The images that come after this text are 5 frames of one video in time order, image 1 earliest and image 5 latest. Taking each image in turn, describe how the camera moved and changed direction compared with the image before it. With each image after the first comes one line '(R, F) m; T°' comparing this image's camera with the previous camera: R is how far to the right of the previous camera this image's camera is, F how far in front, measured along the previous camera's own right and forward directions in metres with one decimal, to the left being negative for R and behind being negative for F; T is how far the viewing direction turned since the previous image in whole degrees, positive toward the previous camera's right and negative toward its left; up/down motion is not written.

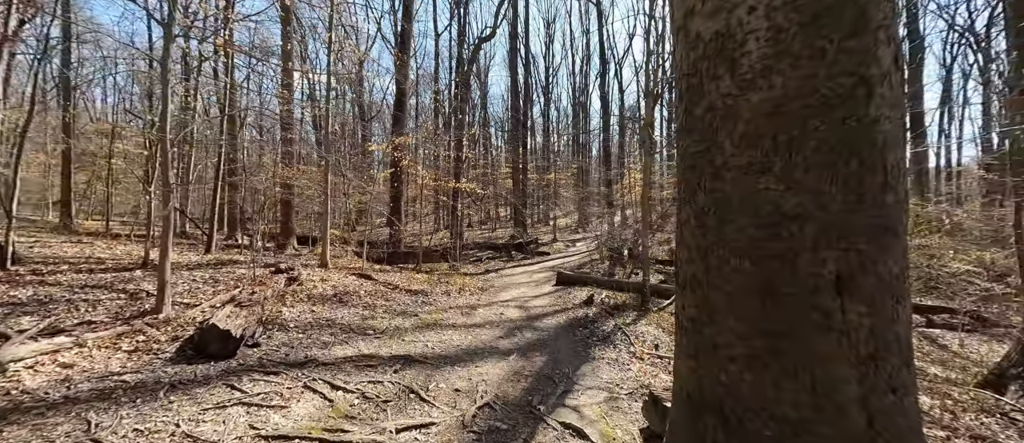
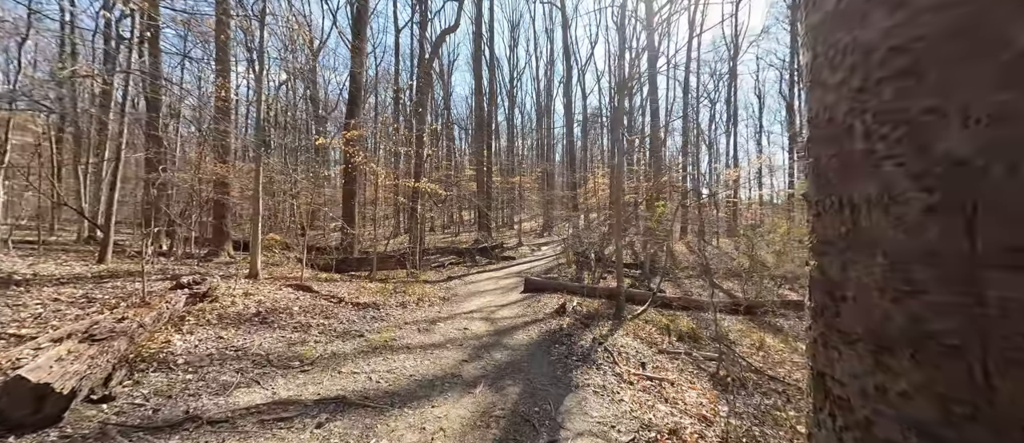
(0.0, +0.8) m; +5°
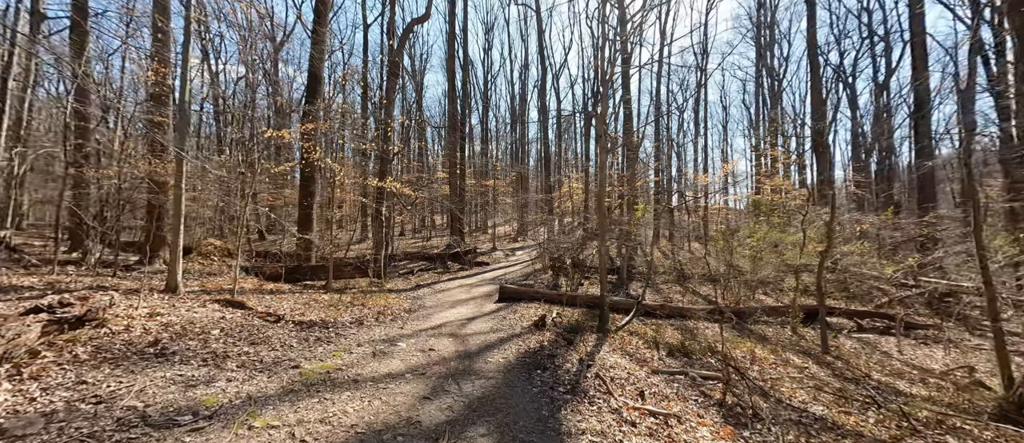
(0.0, +0.8) m; +4°
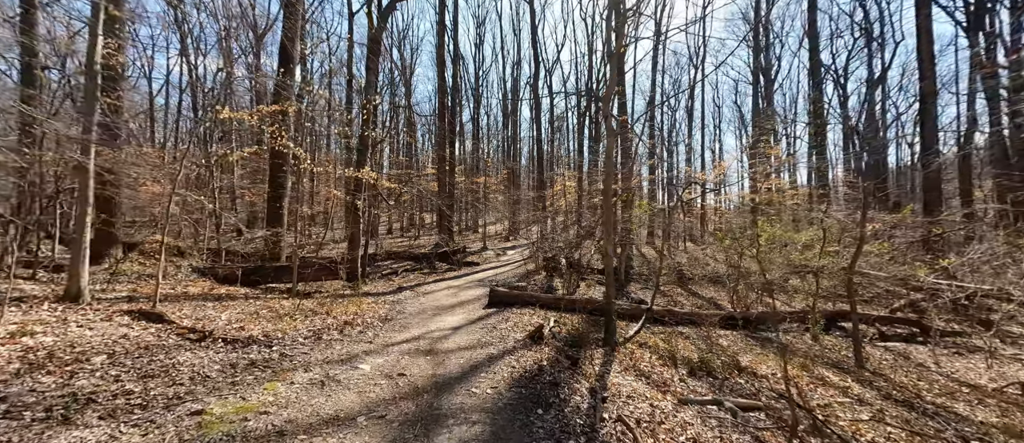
(0.0, +1.0) m; +1°
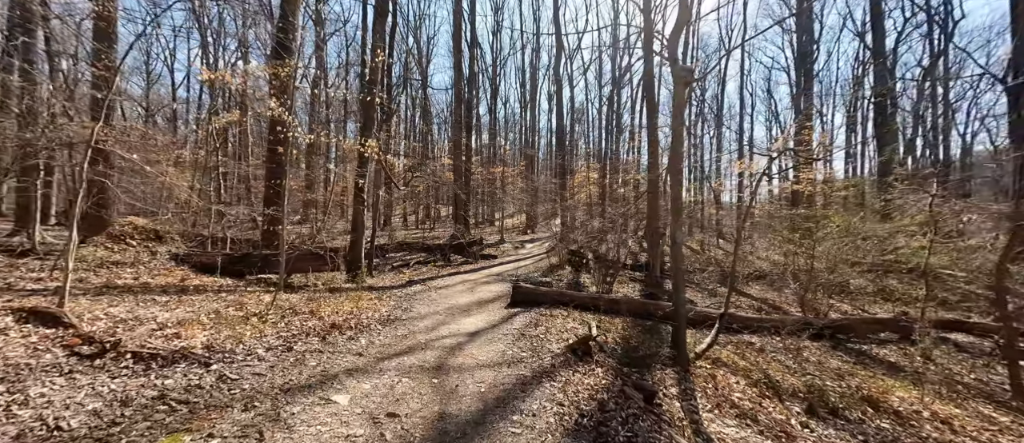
(-0.2, +1.4) m; -2°
